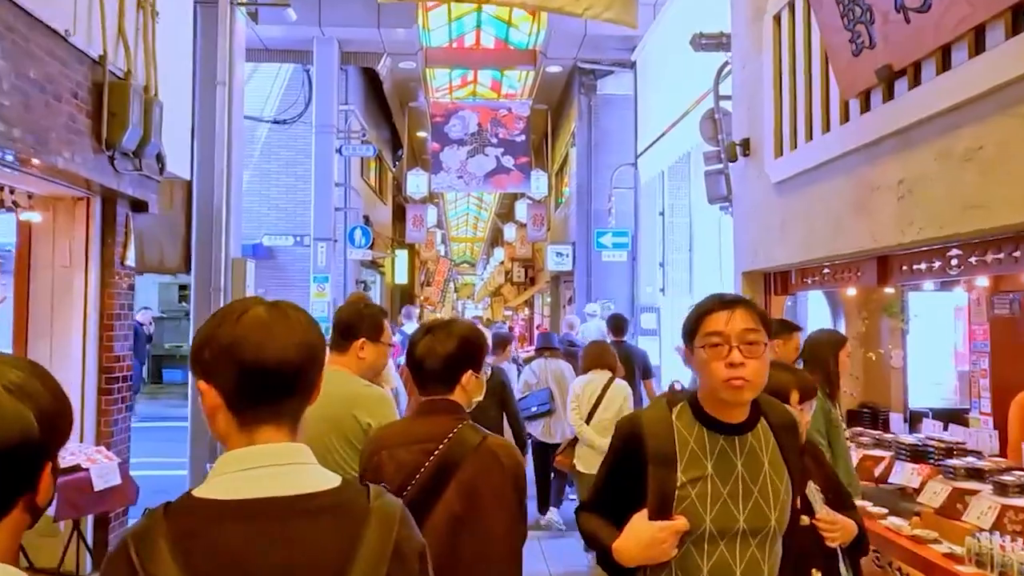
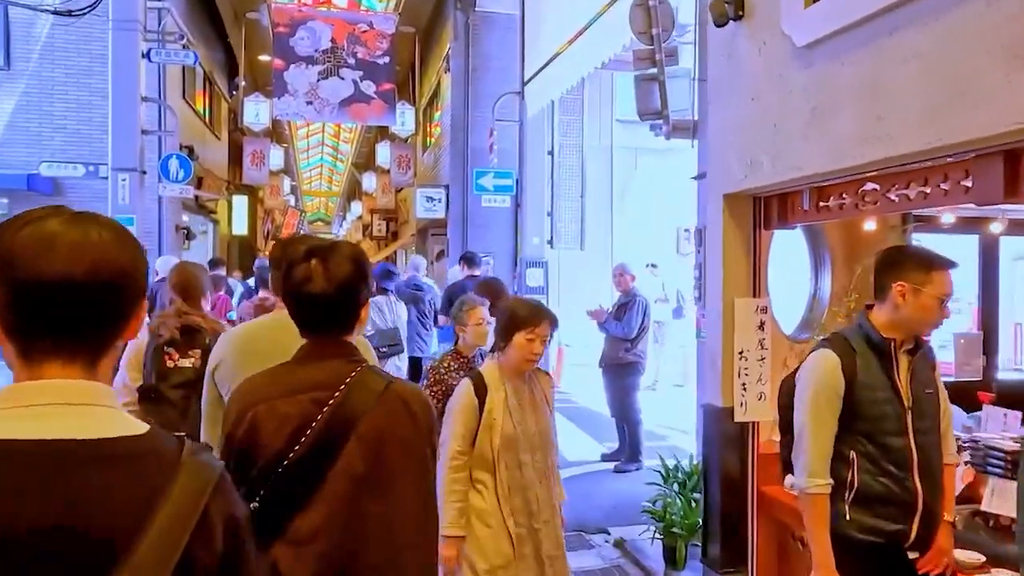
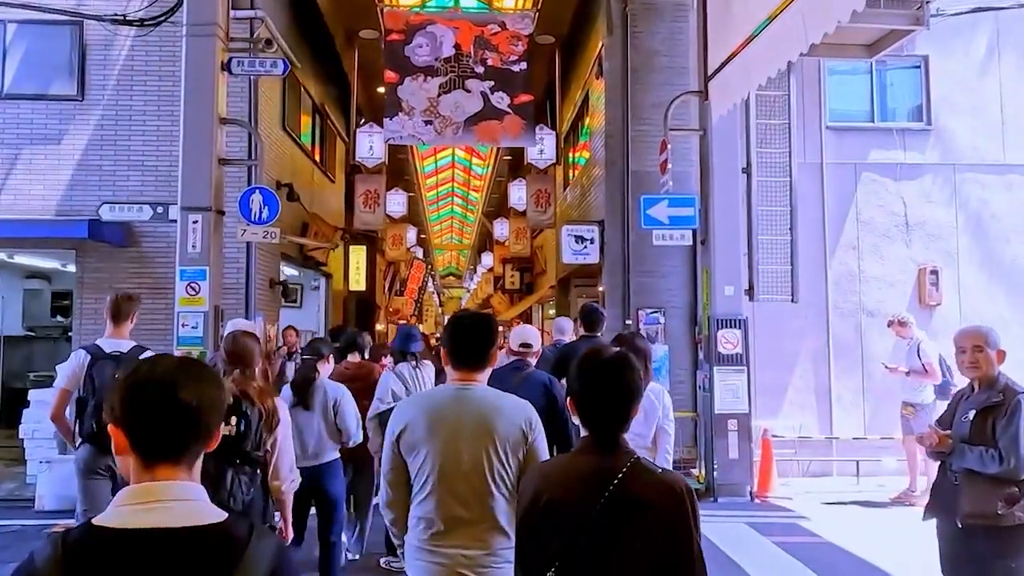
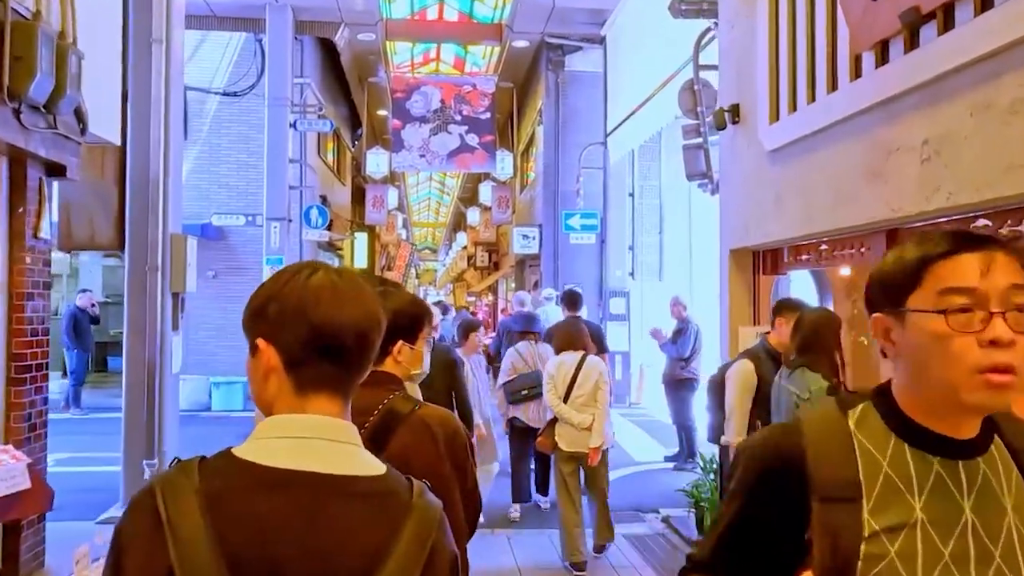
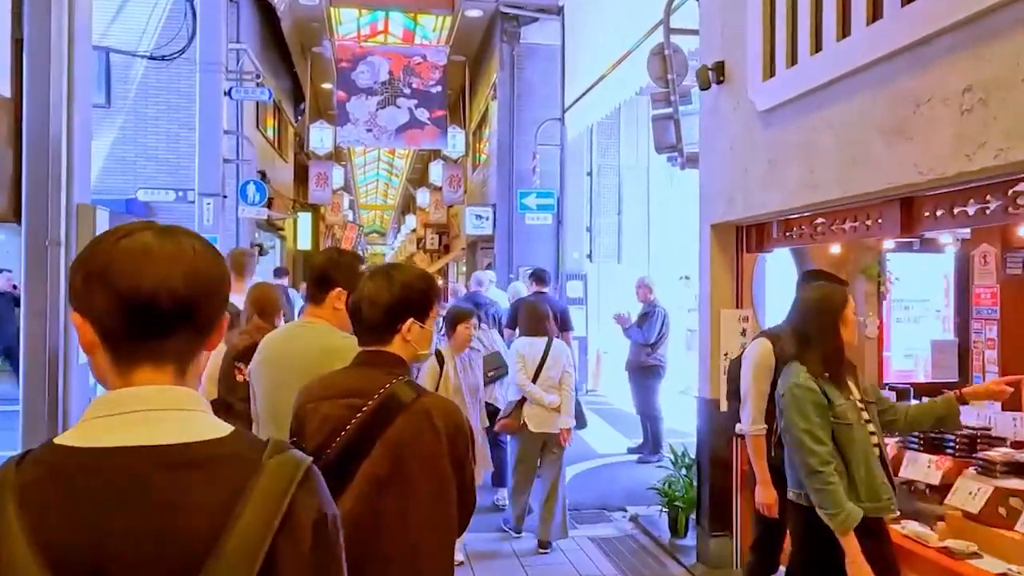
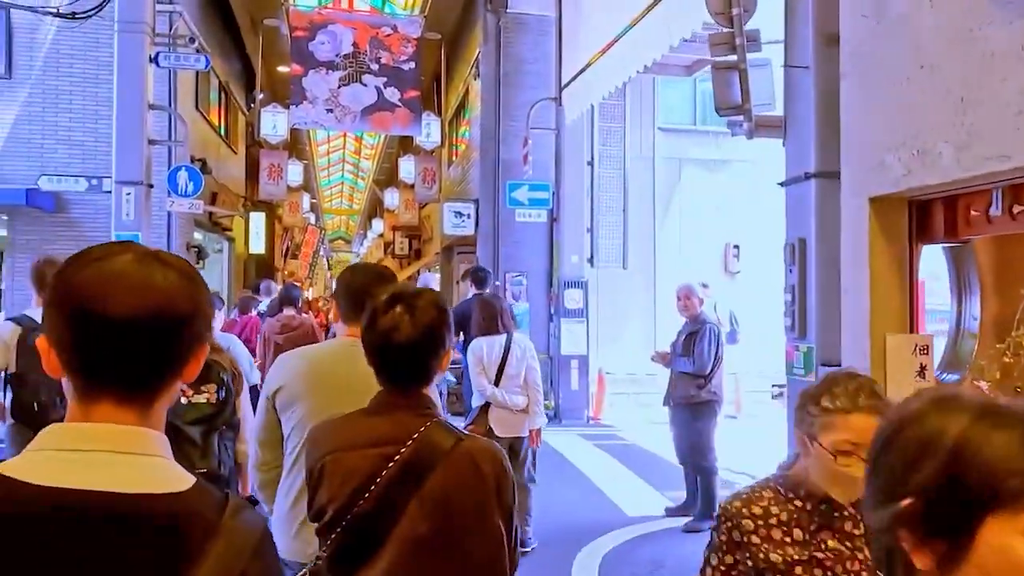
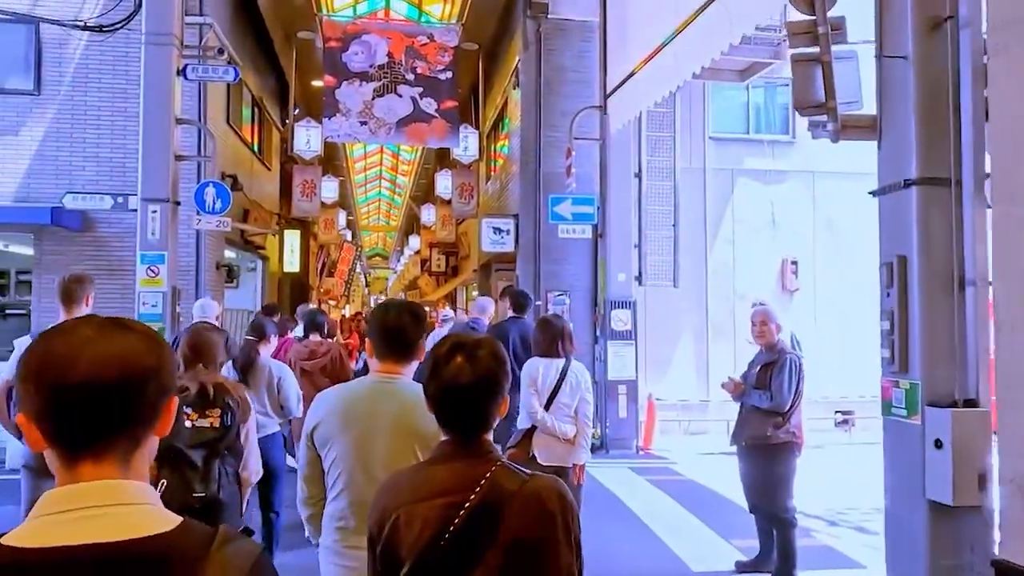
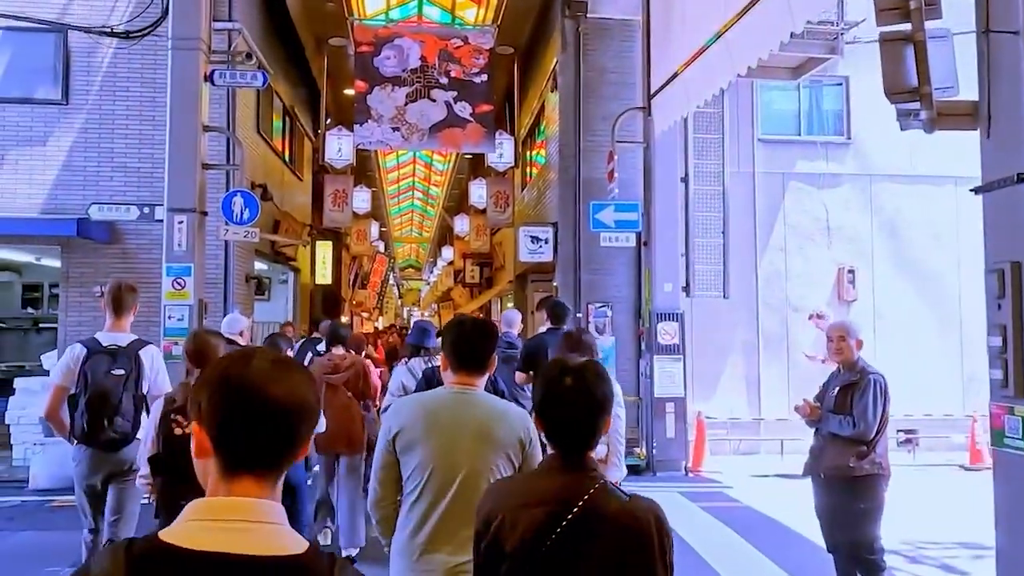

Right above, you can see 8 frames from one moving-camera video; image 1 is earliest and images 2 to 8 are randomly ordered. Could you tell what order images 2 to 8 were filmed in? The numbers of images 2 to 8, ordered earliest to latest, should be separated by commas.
4, 5, 2, 6, 7, 8, 3
